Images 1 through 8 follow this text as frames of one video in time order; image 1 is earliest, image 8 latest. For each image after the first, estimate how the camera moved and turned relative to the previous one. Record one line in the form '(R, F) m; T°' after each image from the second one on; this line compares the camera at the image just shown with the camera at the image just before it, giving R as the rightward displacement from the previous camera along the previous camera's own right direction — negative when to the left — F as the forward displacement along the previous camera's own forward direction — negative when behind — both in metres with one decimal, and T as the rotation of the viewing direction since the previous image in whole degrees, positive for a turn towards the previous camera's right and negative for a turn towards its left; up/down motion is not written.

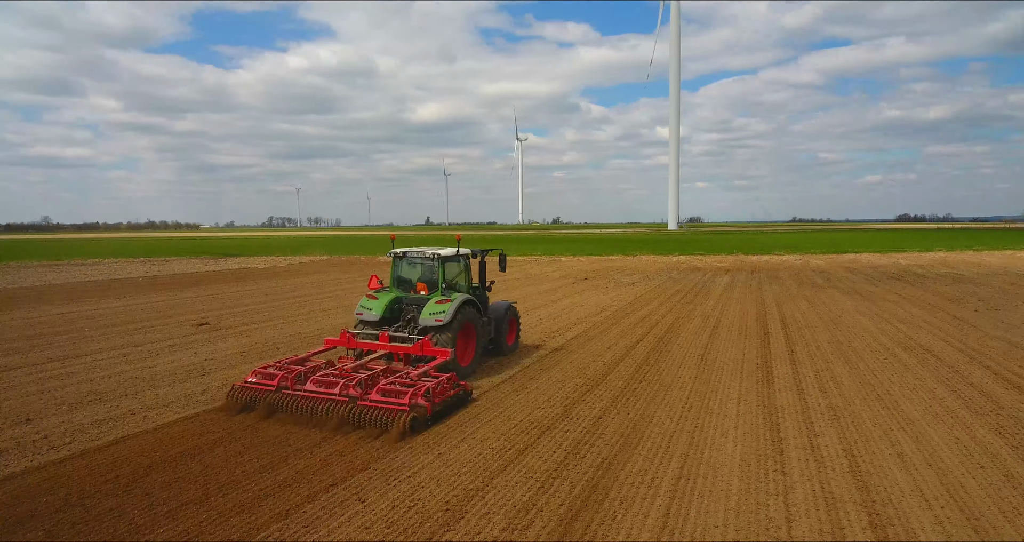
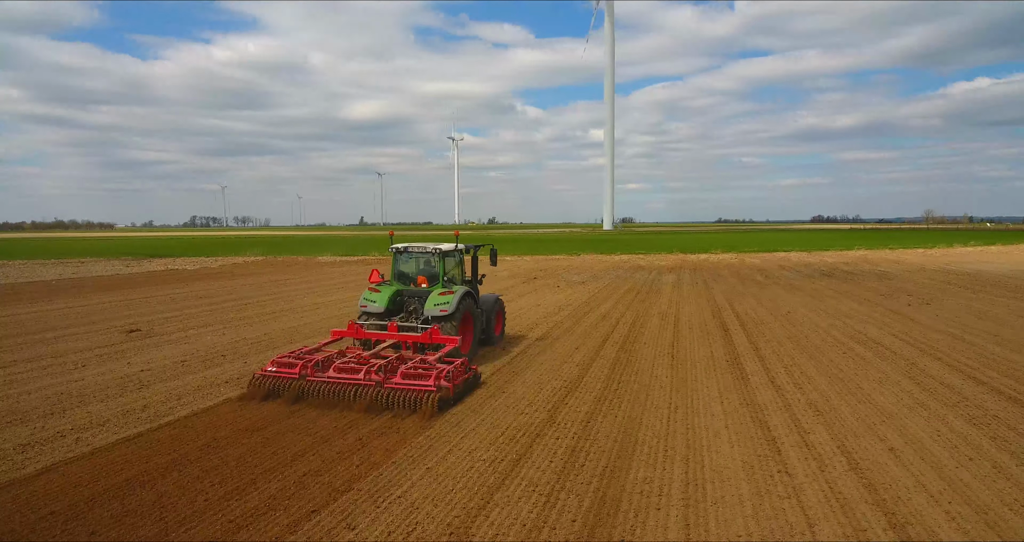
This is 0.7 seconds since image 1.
(-0.6, +0.5) m; +6°
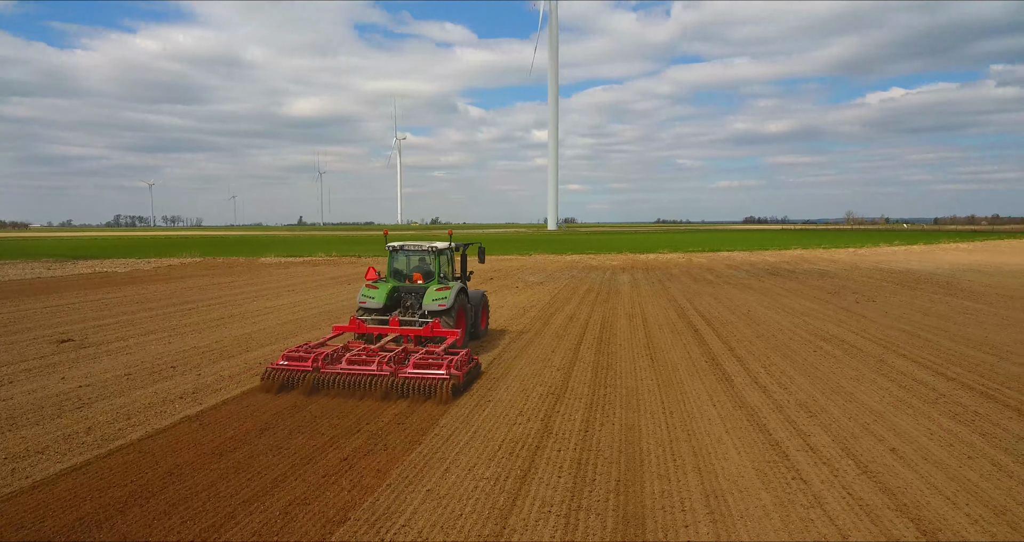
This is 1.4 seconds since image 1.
(-0.6, +0.5) m; +5°
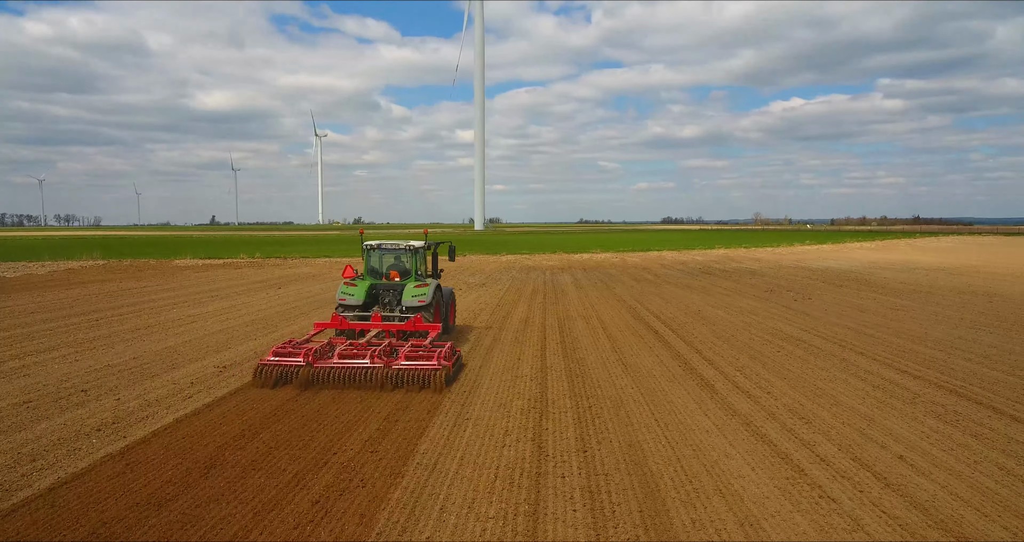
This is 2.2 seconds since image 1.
(-0.7, +0.8) m; +7°
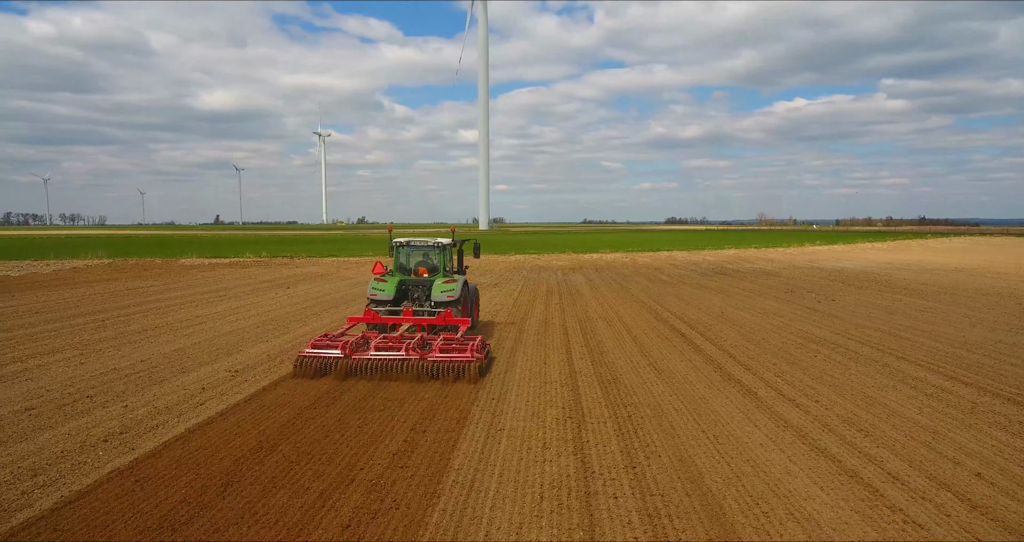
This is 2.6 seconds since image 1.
(-0.4, +0.5) m; 0°
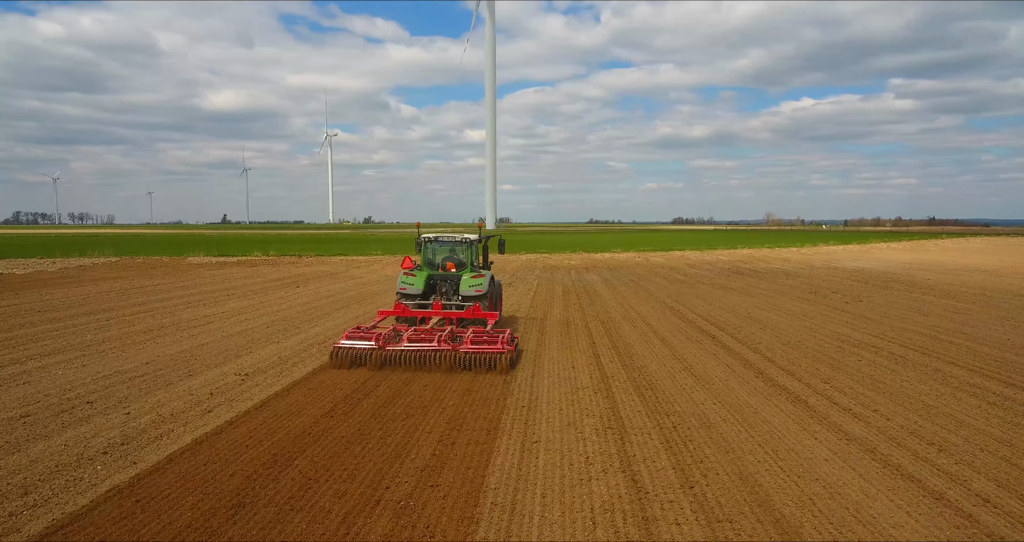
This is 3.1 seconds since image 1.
(-0.3, +0.6) m; -1°
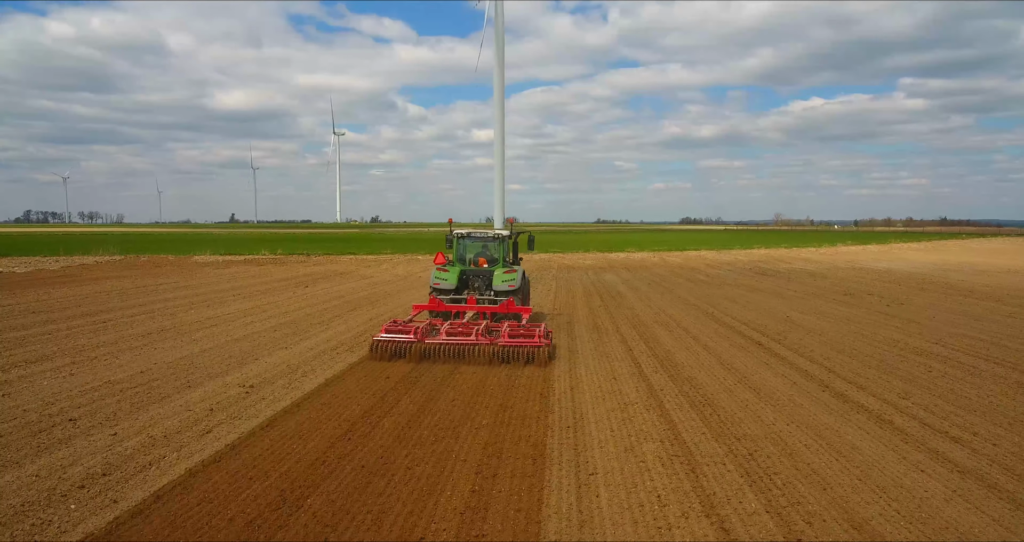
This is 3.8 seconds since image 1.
(-0.4, +1.0) m; -1°
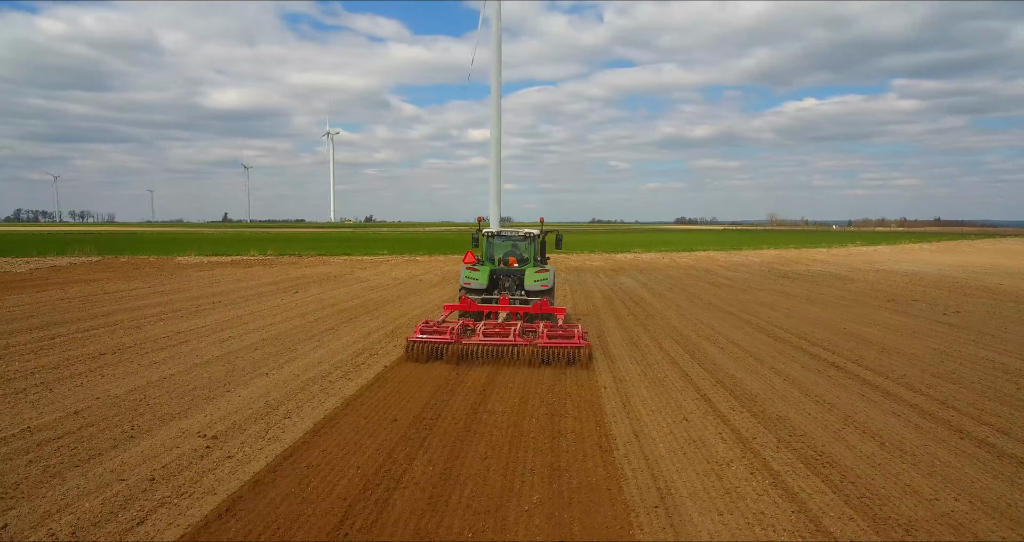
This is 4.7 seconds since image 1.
(-0.5, +1.9) m; +1°
